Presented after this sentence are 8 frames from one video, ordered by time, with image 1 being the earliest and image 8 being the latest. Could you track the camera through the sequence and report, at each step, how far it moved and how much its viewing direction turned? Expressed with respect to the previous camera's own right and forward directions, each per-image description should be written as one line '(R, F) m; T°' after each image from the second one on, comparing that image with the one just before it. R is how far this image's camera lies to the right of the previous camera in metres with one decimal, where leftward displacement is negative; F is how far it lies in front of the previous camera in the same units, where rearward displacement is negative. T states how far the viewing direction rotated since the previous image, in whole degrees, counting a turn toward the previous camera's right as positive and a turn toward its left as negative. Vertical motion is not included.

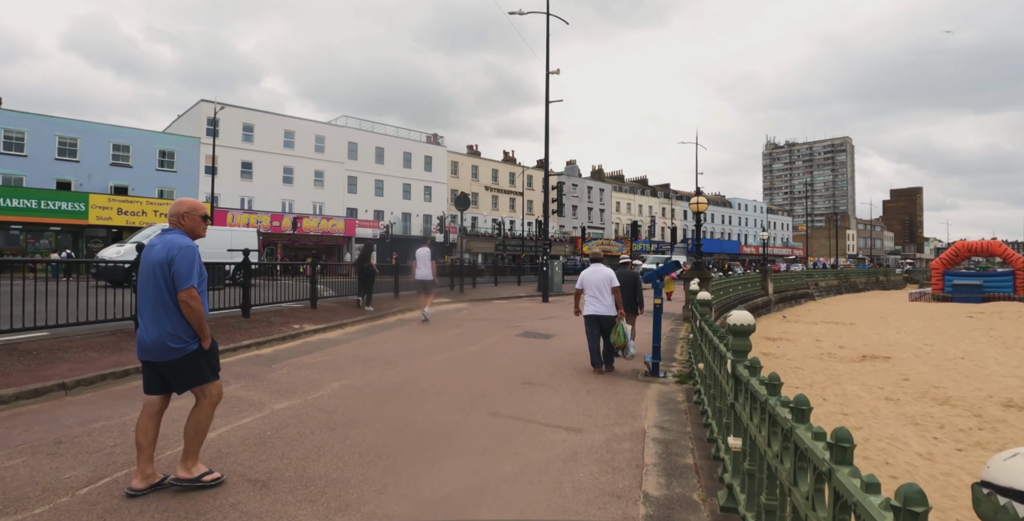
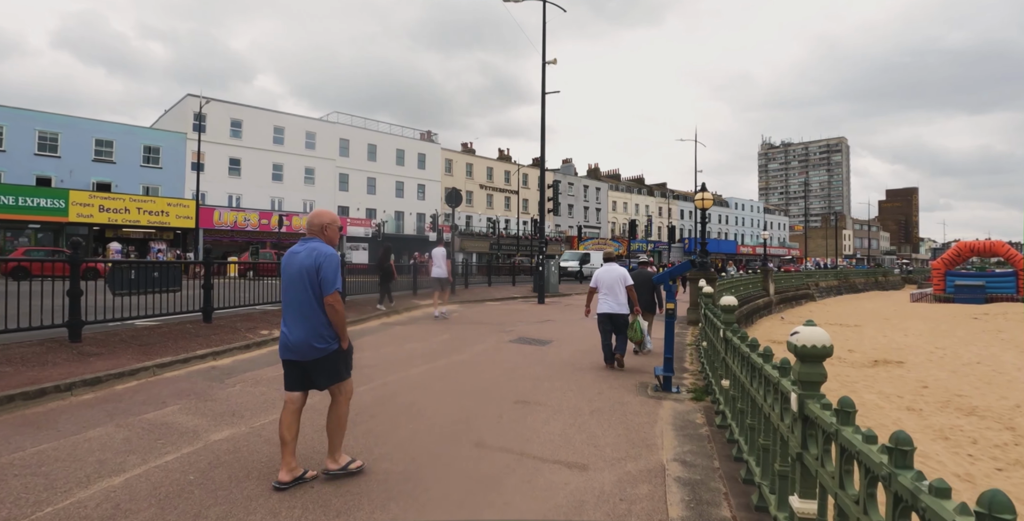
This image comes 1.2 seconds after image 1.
(+0.1, +0.9) m; 0°
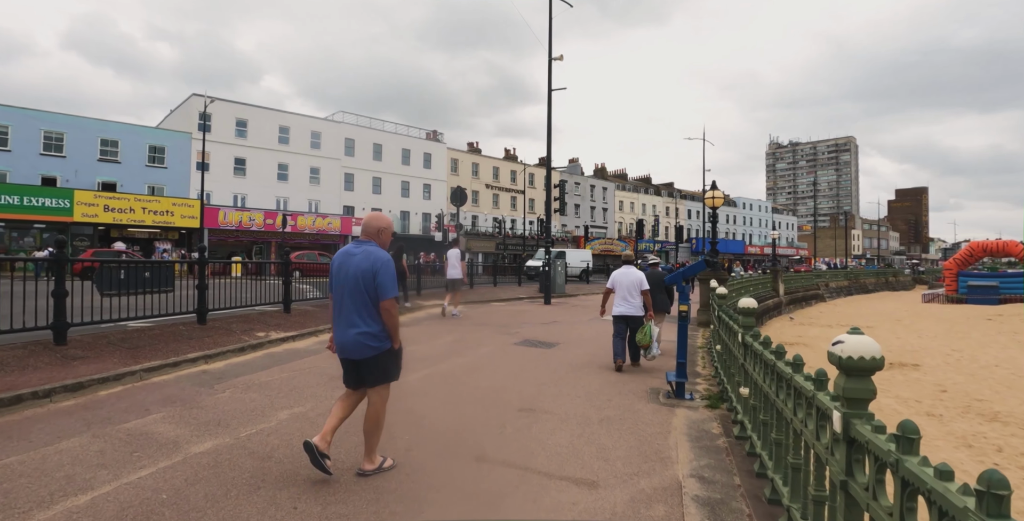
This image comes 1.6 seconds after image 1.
(0.0, +0.3) m; -1°
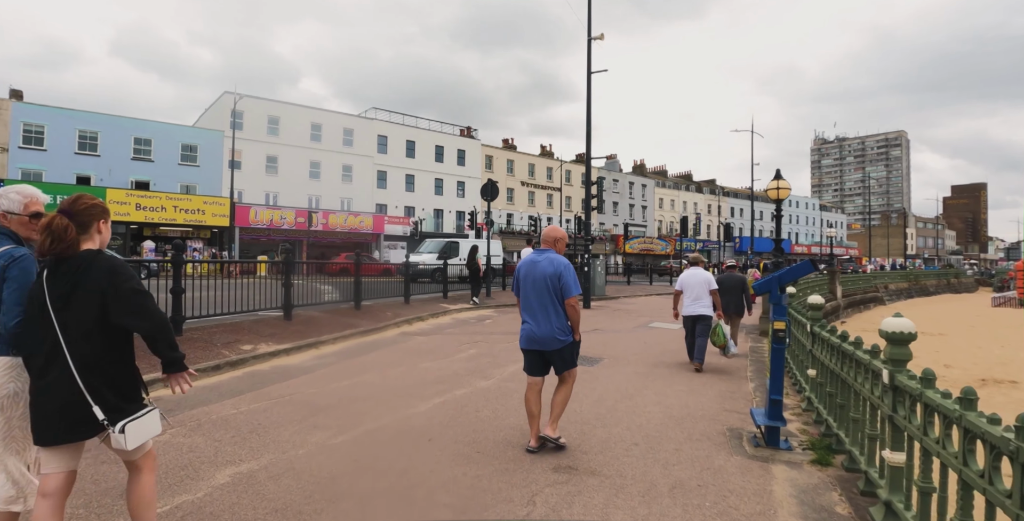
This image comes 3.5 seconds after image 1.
(0.0, +1.4) m; -4°
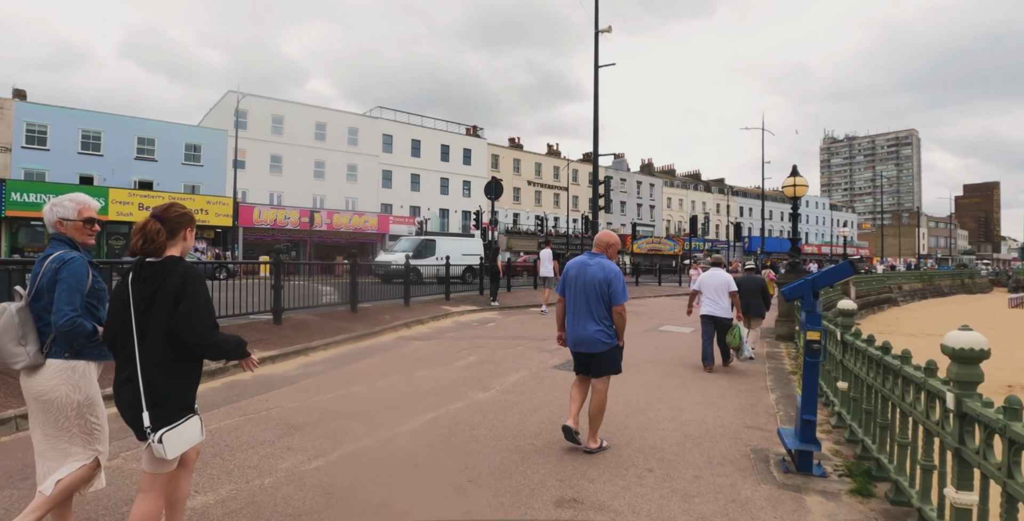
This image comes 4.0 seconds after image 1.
(+0.1, +0.5) m; -1°
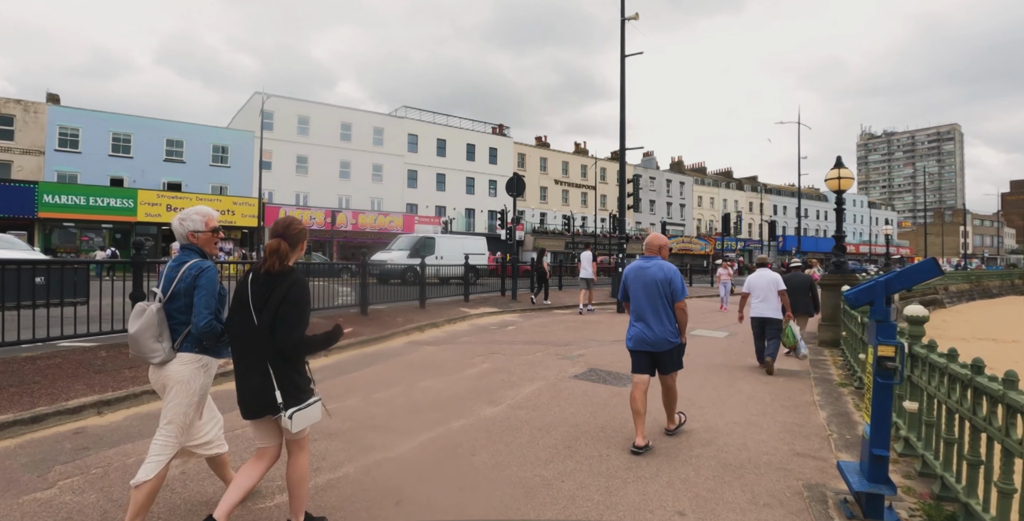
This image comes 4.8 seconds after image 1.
(+0.2, +0.6) m; -3°
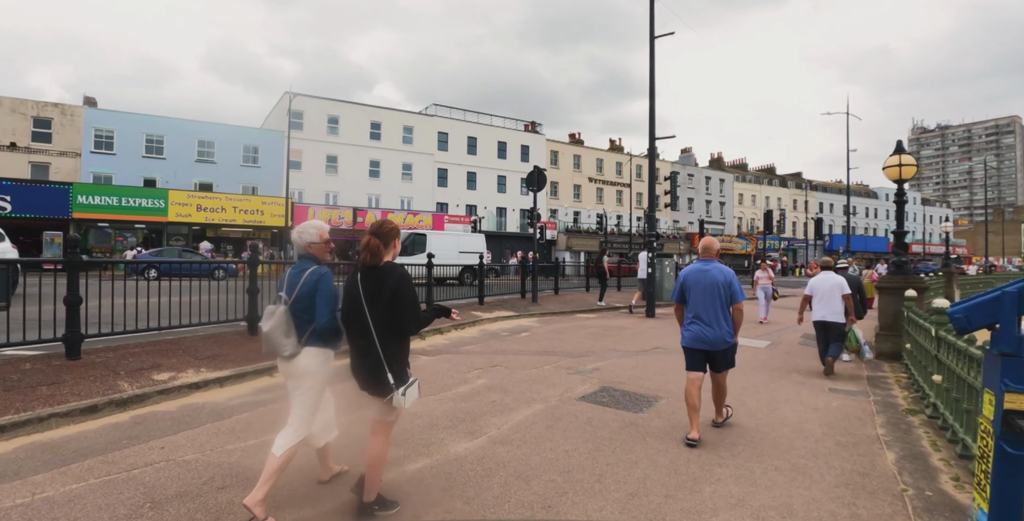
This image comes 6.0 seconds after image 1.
(+0.5, +1.0) m; -4°
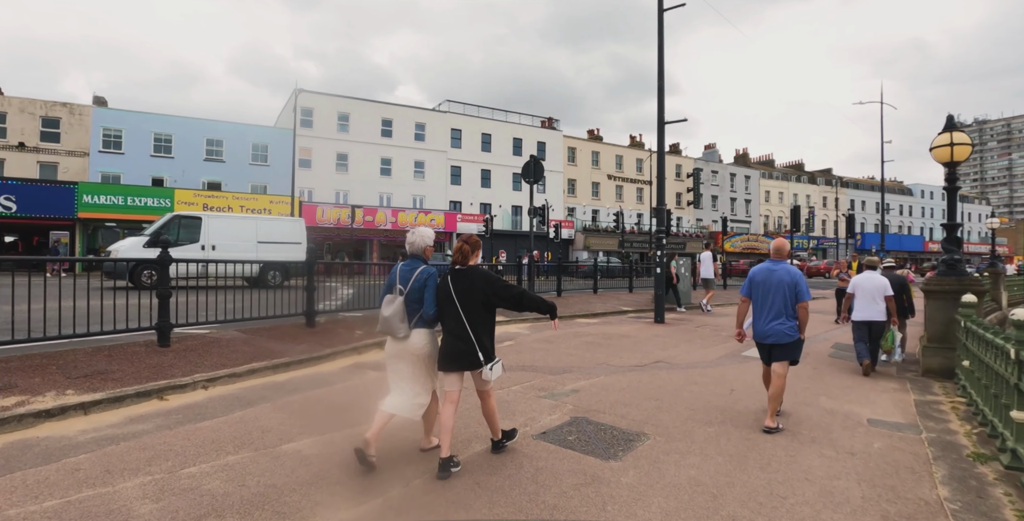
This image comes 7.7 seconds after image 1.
(+0.8, +1.2) m; -3°
